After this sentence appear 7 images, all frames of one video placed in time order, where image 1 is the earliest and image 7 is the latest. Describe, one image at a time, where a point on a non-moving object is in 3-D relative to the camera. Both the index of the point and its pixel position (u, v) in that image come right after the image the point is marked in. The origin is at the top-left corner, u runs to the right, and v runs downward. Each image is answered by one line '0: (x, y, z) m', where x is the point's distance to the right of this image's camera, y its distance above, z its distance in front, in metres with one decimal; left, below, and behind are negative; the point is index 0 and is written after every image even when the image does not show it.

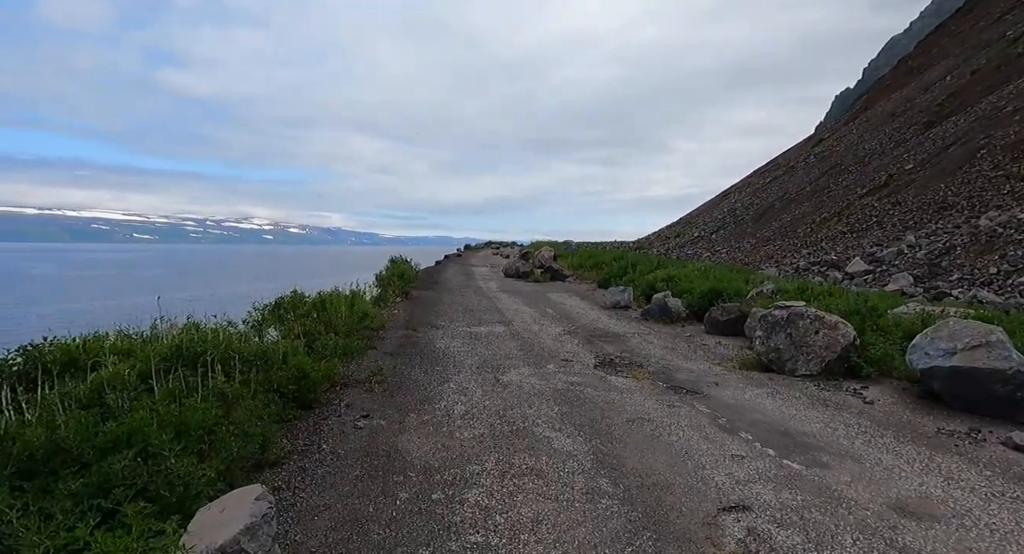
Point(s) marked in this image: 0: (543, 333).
0: (+0.6, -1.0, +9.7) m
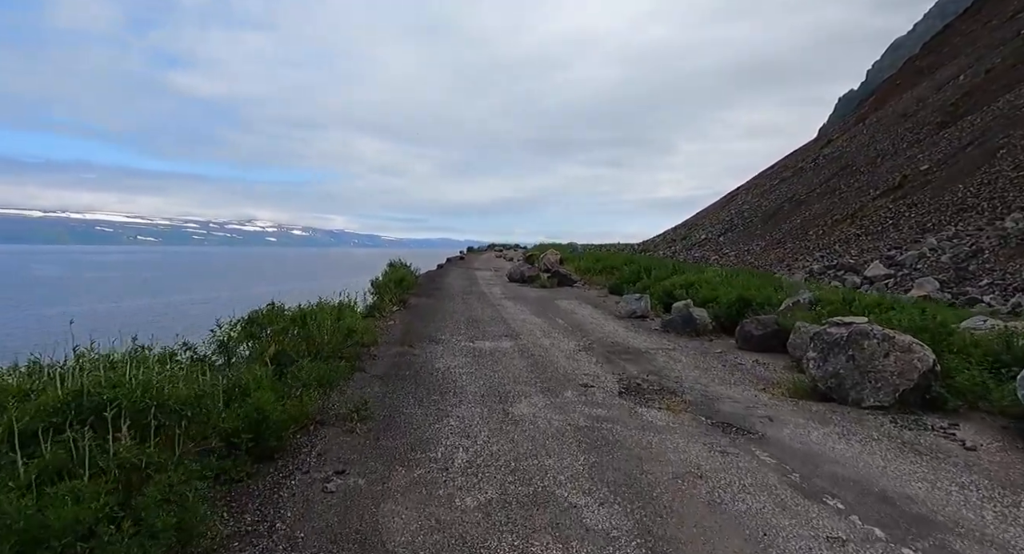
0: (+0.7, -1.2, +8.7) m
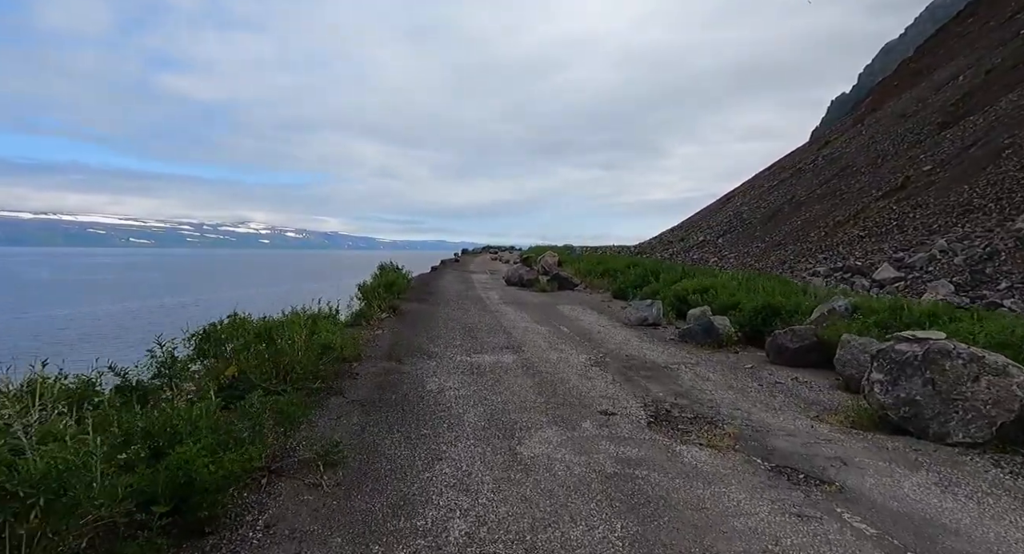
0: (+0.7, -1.3, +7.6) m
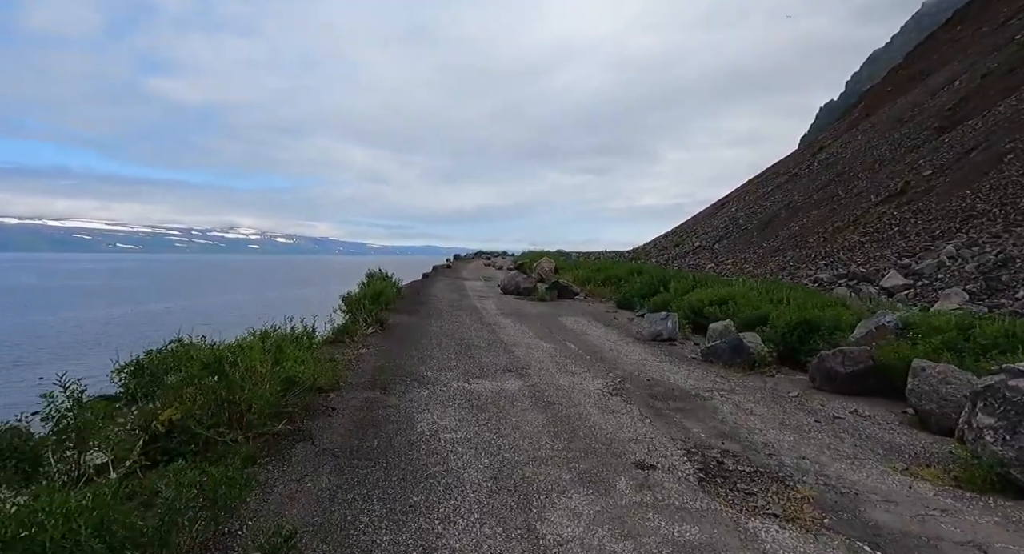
0: (+0.8, -1.4, +6.5) m
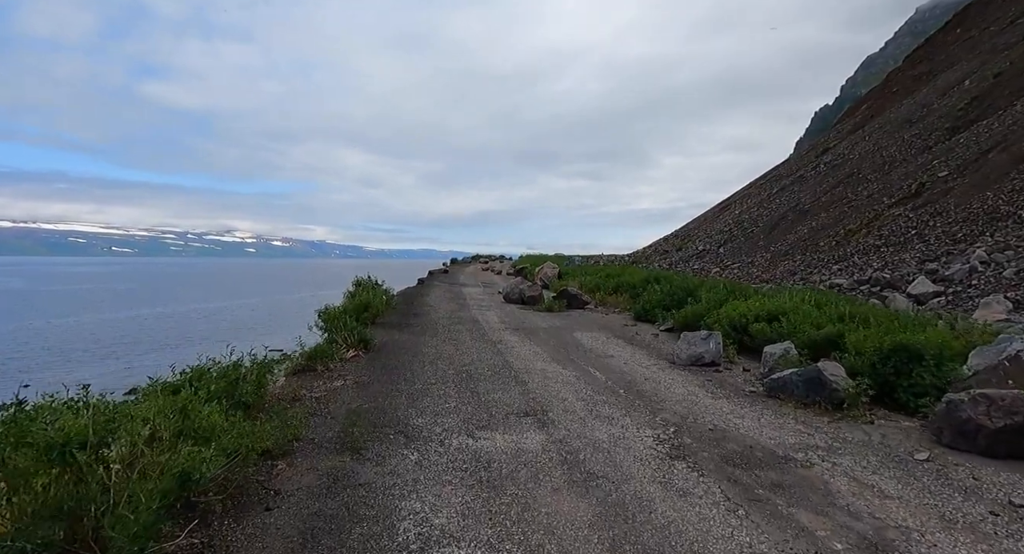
0: (+1.0, -1.6, +4.7) m
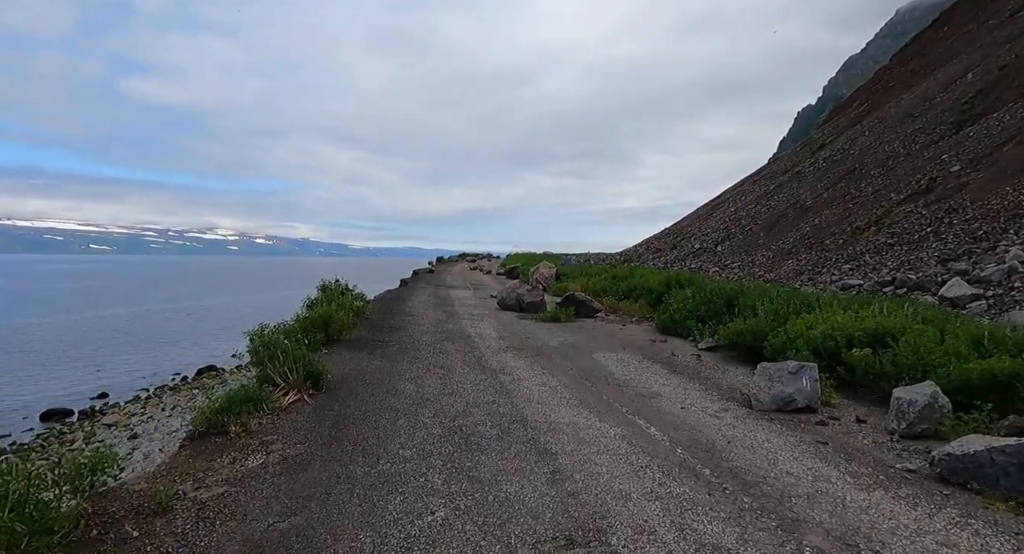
0: (+1.3, -1.7, +2.1) m
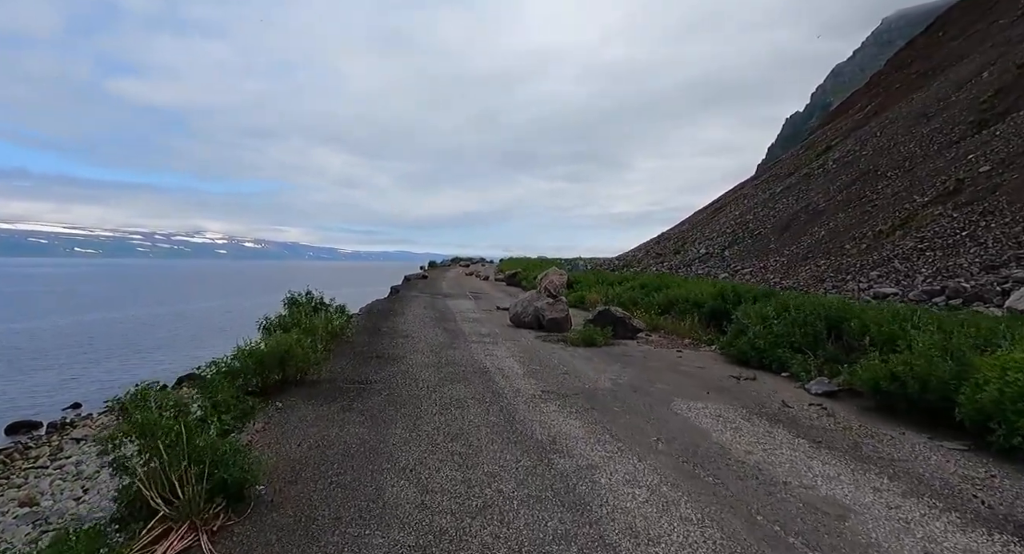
0: (+1.9, -1.9, -0.9) m
